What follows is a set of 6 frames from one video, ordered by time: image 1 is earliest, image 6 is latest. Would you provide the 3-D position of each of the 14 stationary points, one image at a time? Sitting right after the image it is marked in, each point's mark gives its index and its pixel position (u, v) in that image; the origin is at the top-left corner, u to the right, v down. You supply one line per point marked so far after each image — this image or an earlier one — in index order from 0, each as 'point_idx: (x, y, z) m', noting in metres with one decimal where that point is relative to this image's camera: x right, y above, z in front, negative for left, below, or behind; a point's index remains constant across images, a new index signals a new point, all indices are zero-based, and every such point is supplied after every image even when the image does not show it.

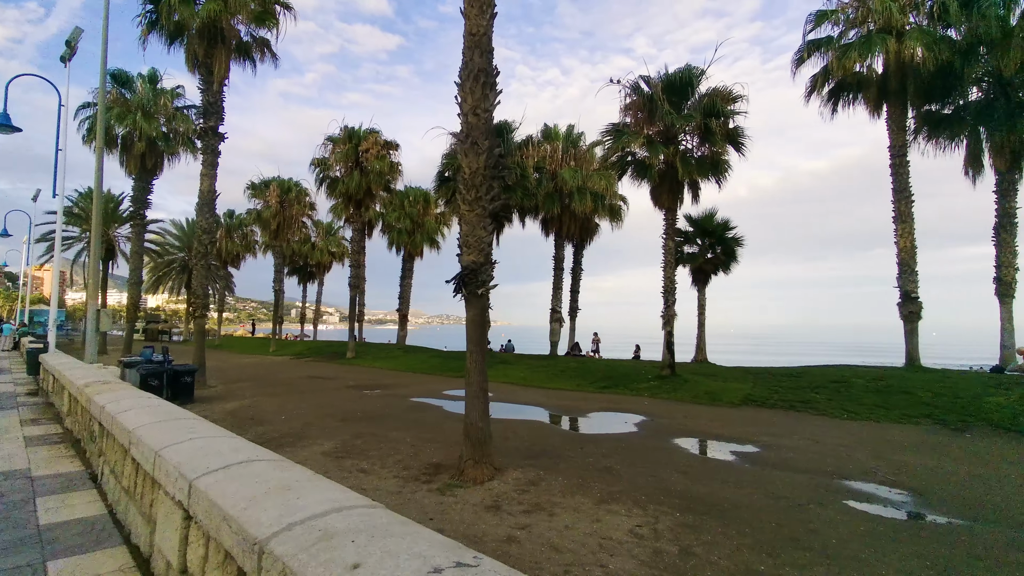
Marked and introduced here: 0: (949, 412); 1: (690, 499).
0: (+10.5, -3.0, +12.7) m
1: (+2.4, -2.9, +7.2) m
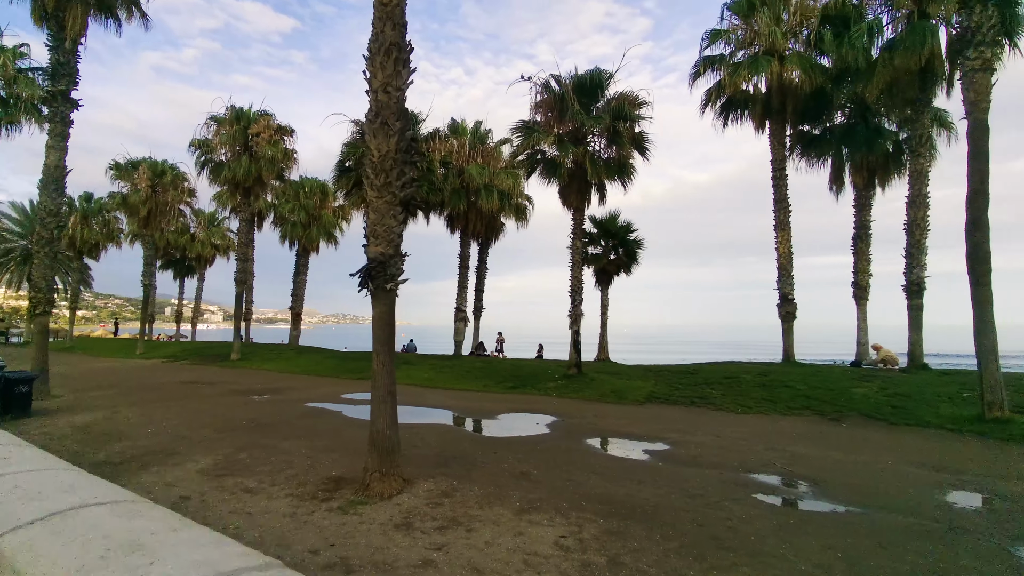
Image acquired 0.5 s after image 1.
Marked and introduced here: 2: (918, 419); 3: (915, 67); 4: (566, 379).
0: (+8.2, -3.1, +13.8) m
1: (+1.3, -2.8, +6.9) m
2: (+9.3, -3.0, +12.1) m
3: (+13.8, +7.6, +18.1) m
4: (+1.9, -3.1, +18.3) m
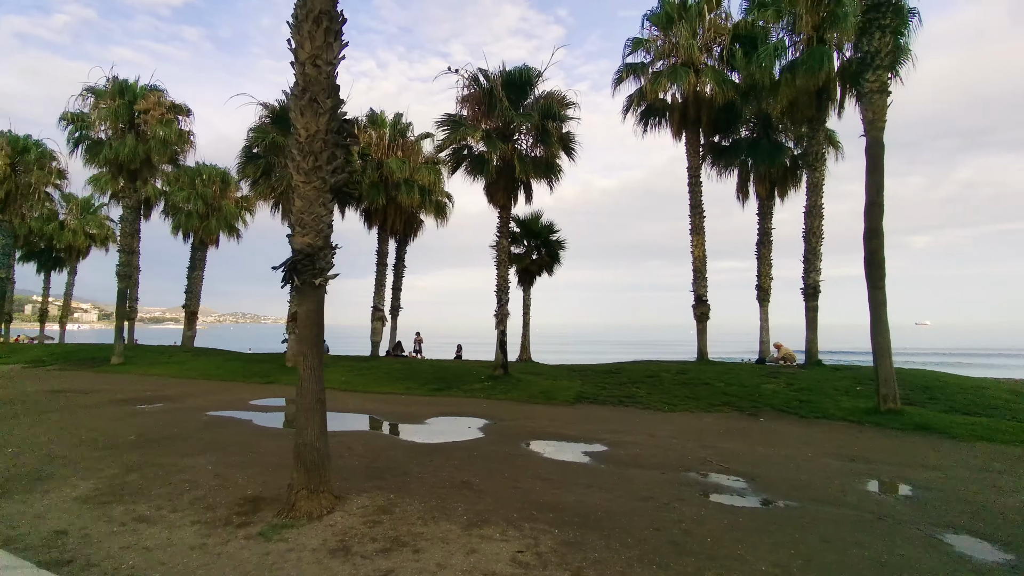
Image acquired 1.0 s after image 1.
0: (+6.3, -3.1, +14.6) m
1: (+0.6, -2.8, +6.6) m
2: (+7.7, -3.0, +13.1) m
3: (+11.2, +7.5, +19.7) m
4: (-0.7, -3.1, +17.9) m
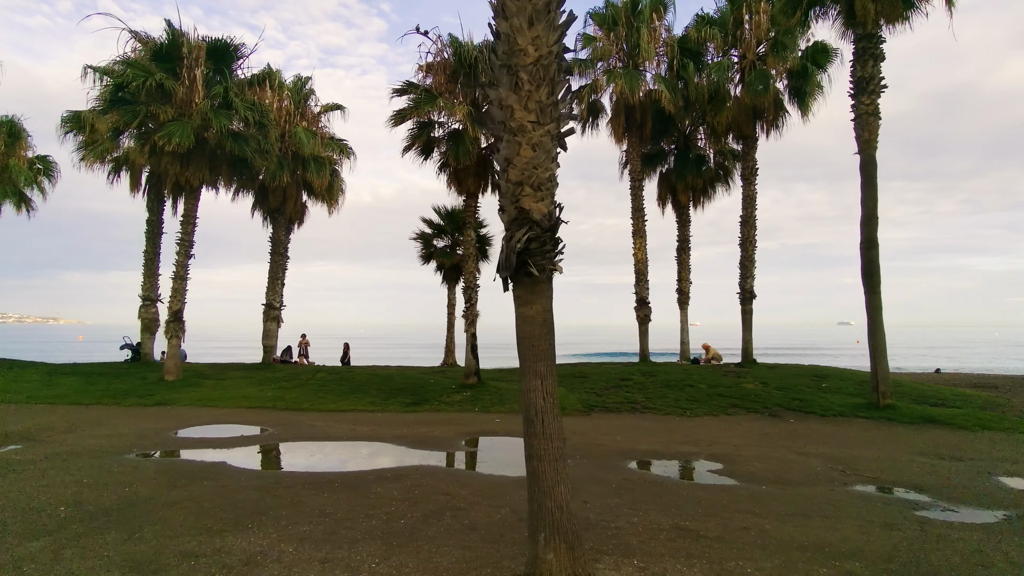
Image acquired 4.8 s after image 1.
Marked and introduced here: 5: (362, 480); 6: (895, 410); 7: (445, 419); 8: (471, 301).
0: (+6.4, -3.2, +14.8) m
1: (+3.6, -2.8, +5.5) m
2: (+8.2, -3.1, +13.8) m
3: (+9.7, +7.3, +21.3) m
4: (-1.3, -3.0, +15.8) m
5: (-2.3, -2.9, +8.0) m
6: (+9.5, -3.0, +13.2) m
7: (-1.6, -3.1, +12.7) m
8: (-1.3, -0.5, +17.2) m
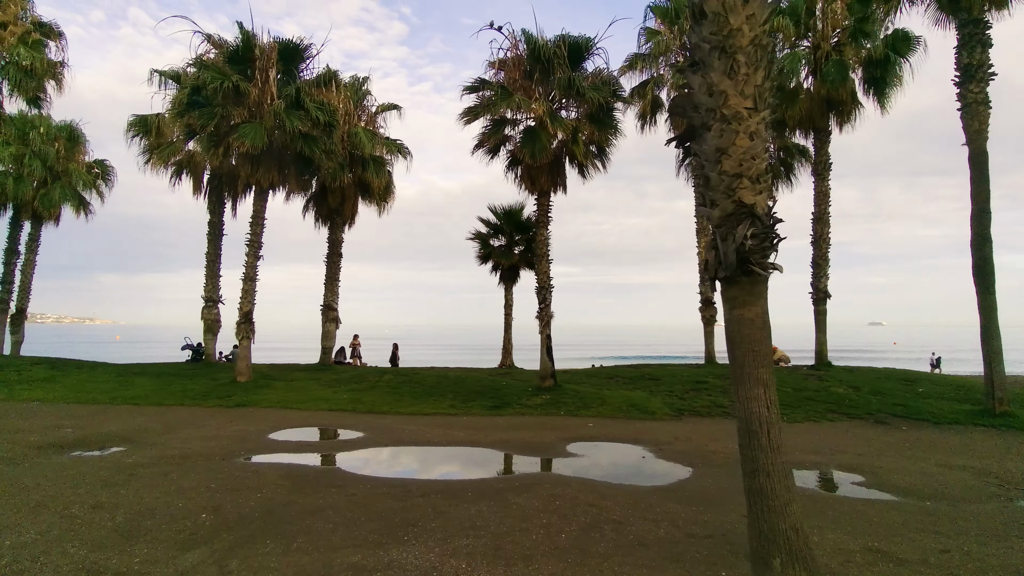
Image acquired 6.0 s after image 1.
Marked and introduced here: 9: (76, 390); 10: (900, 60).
0: (+8.7, -3.2, +14.1) m
1: (+5.5, -2.8, +5.0) m
2: (+10.4, -3.1, +13.1) m
3: (+12.2, +7.3, +20.5) m
4: (+1.0, -3.0, +15.4) m
5: (-0.3, -2.9, +7.7) m
6: (+11.7, -3.0, +12.4) m
7: (+0.5, -3.2, +12.4) m
8: (+1.0, -0.5, +16.8) m
9: (-14.3, -3.3, +17.4) m
10: (+14.3, +8.3, +19.5) m
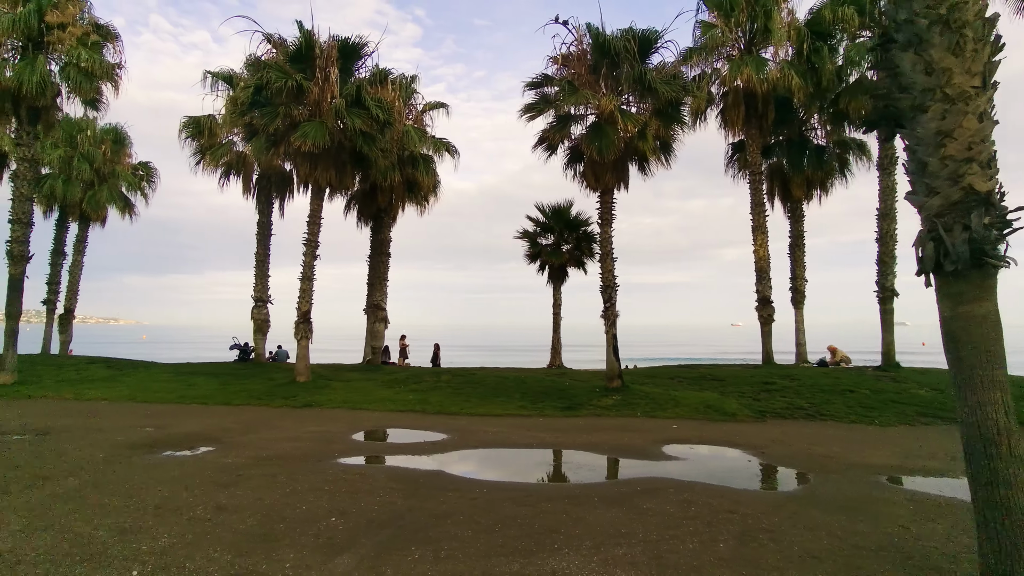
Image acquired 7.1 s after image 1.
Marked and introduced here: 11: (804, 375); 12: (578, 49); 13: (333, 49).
0: (+10.6, -3.1, +13.6) m
1: (+7.2, -2.7, +4.5) m
2: (+12.3, -3.1, +12.5) m
3: (+14.2, +7.4, +19.8) m
4: (+3.0, -3.0, +15.1) m
5: (+1.5, -2.9, +7.4) m
6: (+13.6, -3.0, +11.8) m
7: (+2.4, -3.1, +12.1) m
8: (+3.0, -0.4, +16.5) m
9: (-12.3, -3.3, +17.4) m
10: (+16.3, +8.4, +18.8) m
11: (+10.0, -2.9, +17.9) m
12: (+2.1, +7.0, +15.6) m
13: (-5.8, +7.7, +17.1) m
